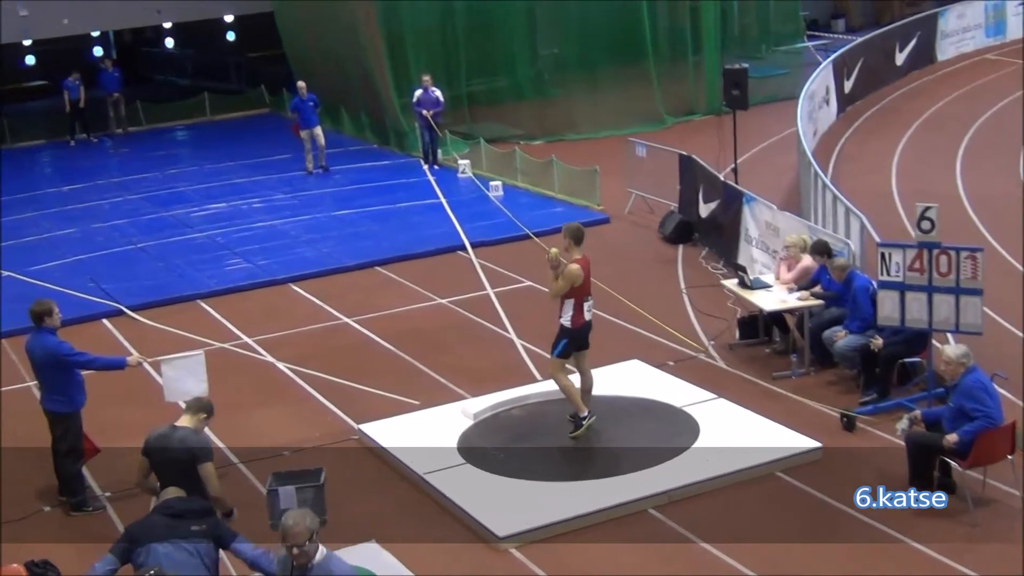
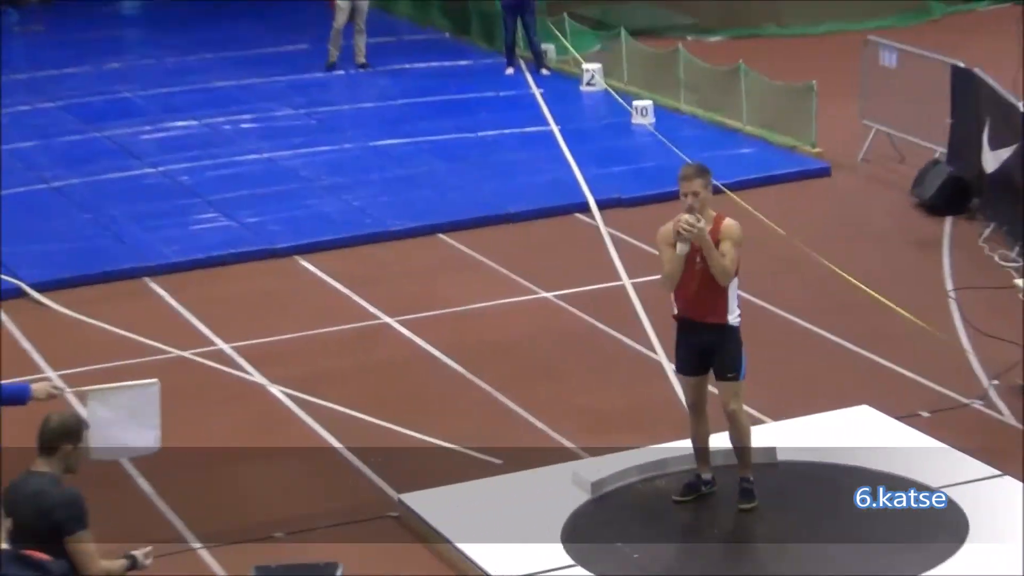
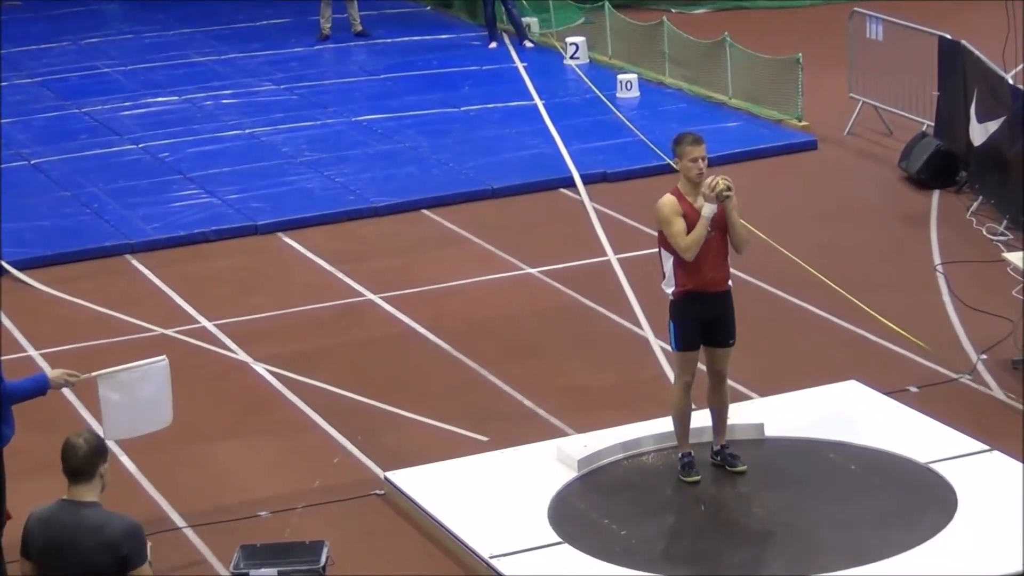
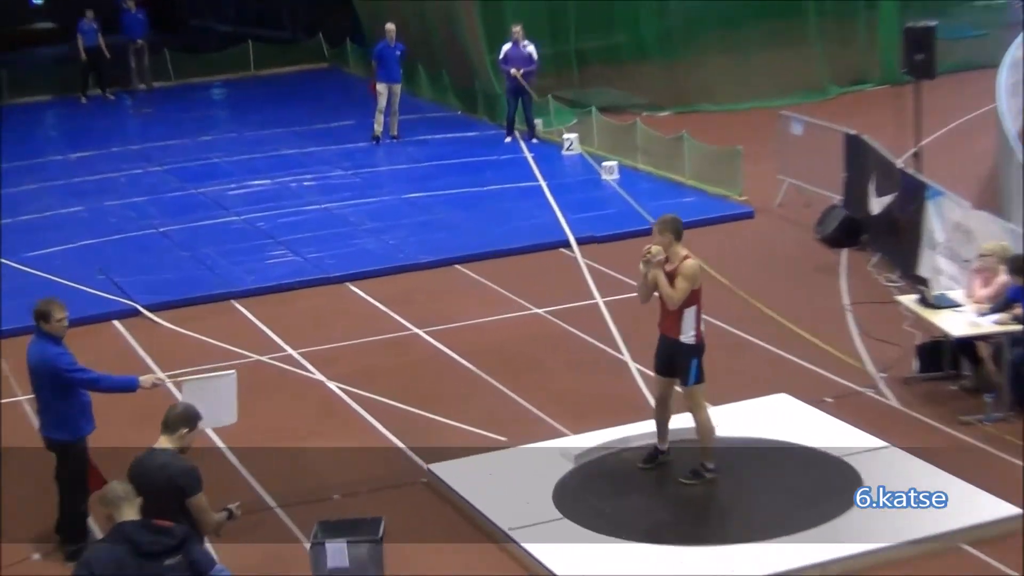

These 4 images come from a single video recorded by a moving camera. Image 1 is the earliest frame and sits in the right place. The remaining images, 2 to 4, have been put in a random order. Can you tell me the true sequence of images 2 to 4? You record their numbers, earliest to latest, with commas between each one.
4, 2, 3
